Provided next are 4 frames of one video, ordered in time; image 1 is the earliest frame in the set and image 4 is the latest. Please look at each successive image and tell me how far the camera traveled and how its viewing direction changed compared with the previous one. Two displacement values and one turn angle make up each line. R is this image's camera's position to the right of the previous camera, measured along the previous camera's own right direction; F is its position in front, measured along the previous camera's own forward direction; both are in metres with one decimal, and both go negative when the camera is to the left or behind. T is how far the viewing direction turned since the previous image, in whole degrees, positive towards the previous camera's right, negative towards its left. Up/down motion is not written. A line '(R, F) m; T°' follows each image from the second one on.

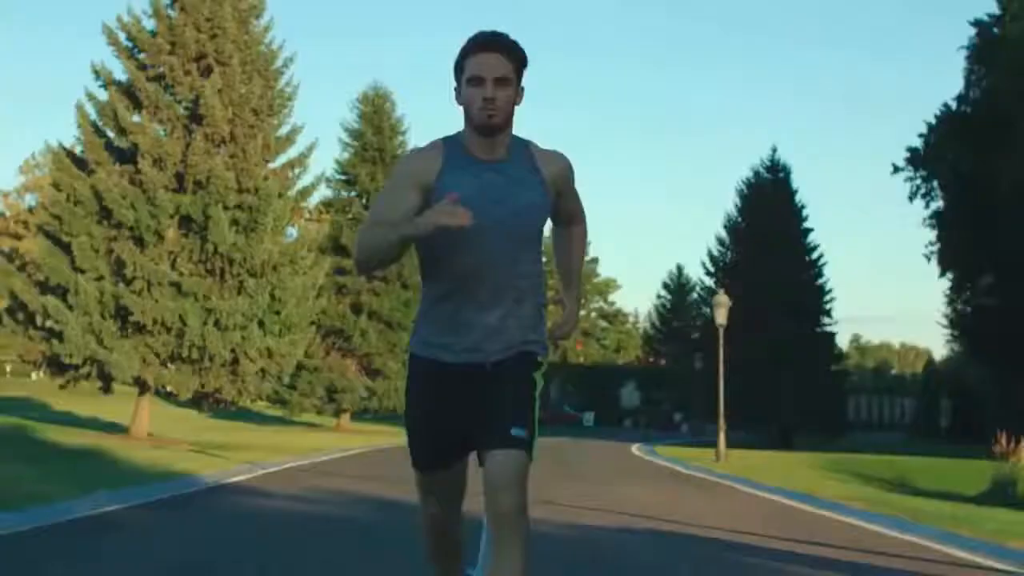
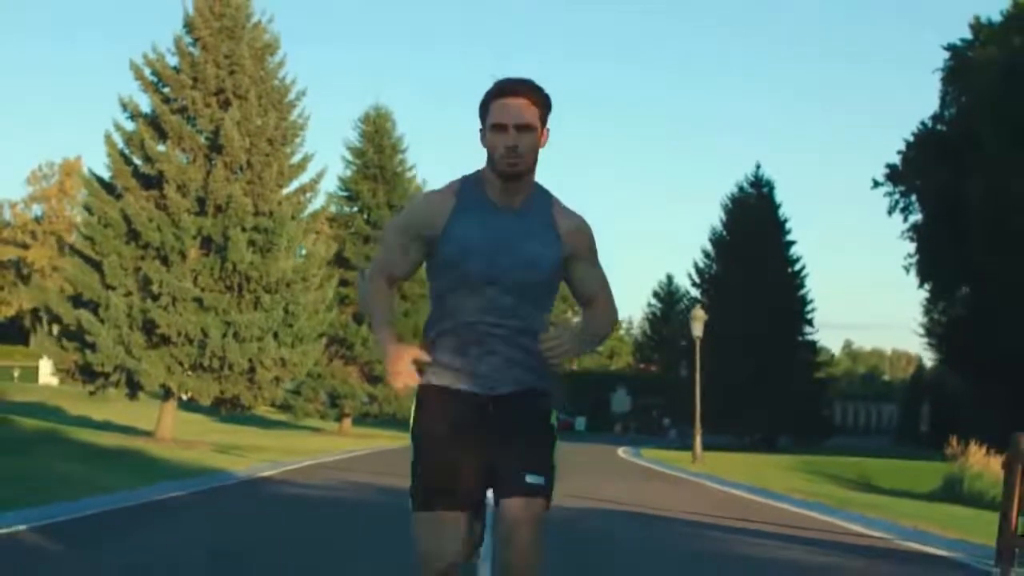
(0.0, -2.0) m; 0°
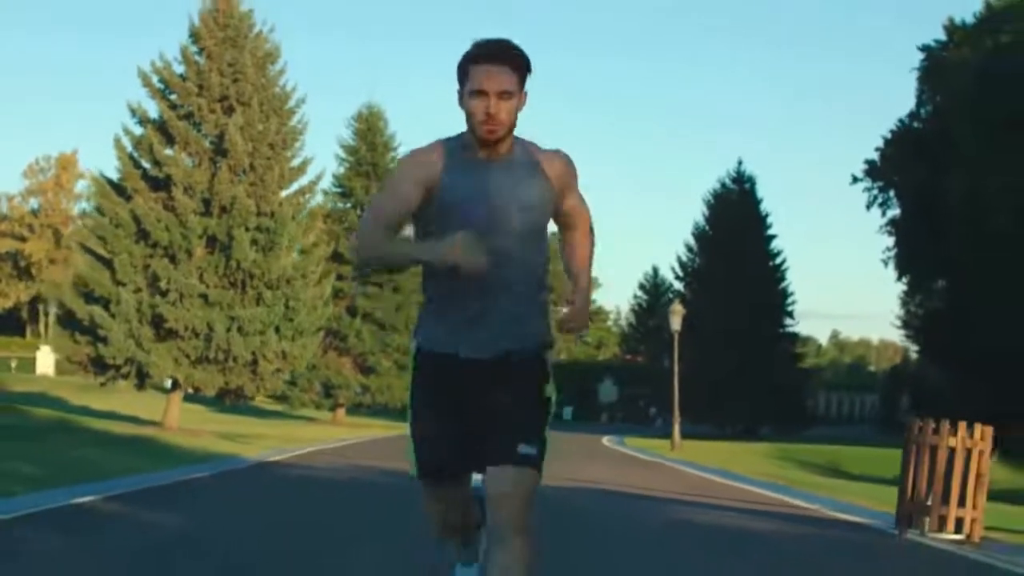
(0.0, -1.4) m; 0°
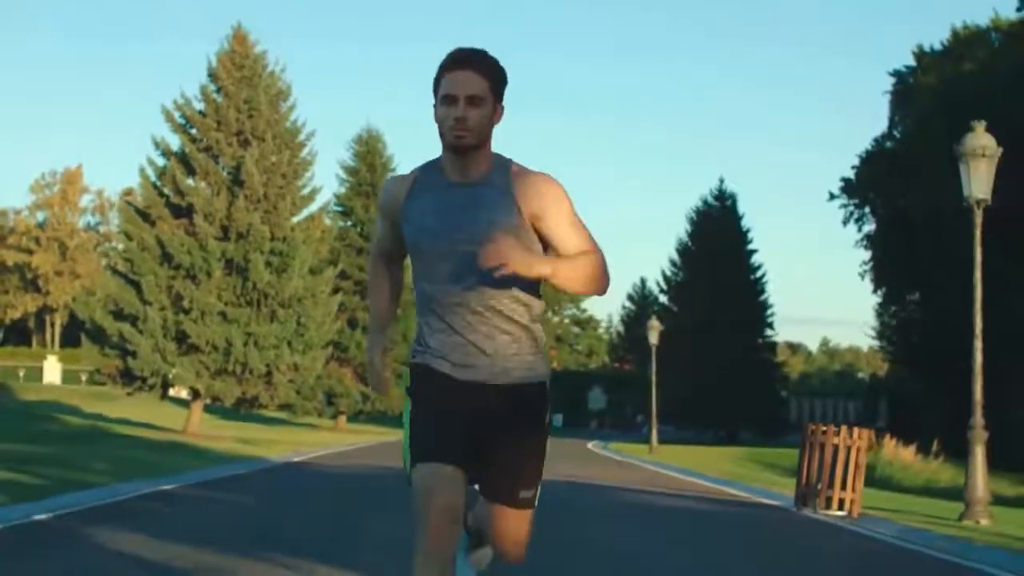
(0.0, -2.4) m; 0°
